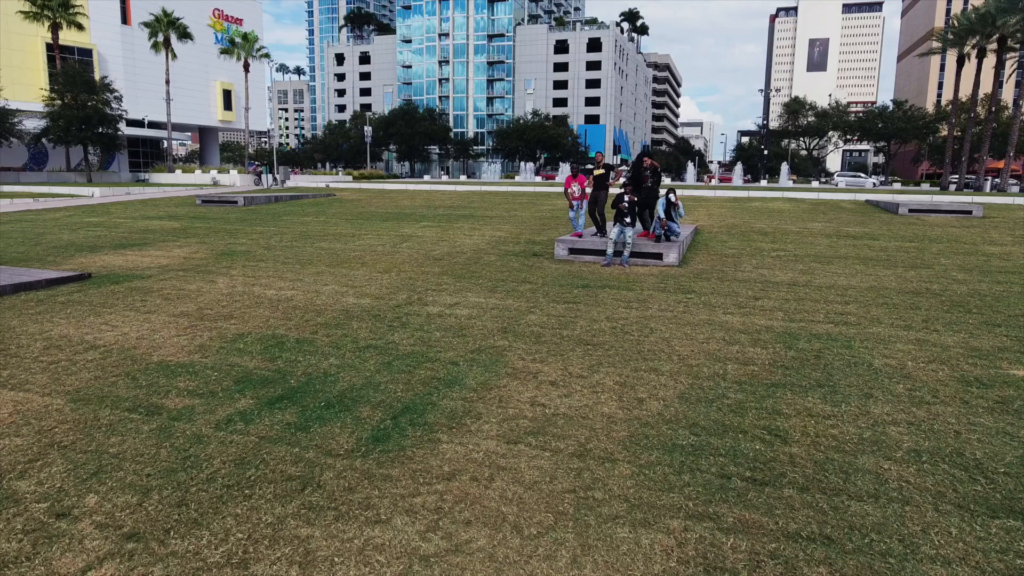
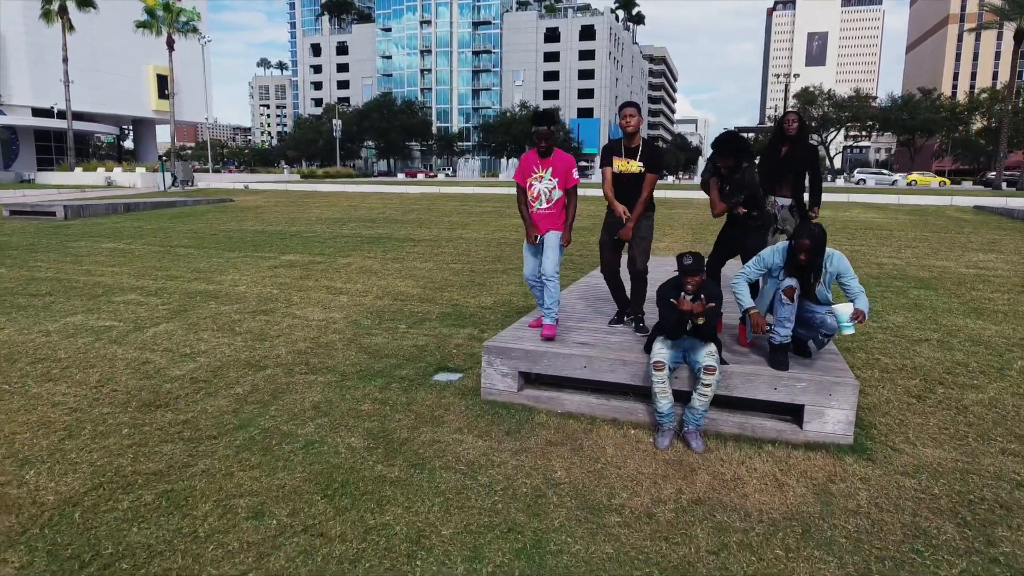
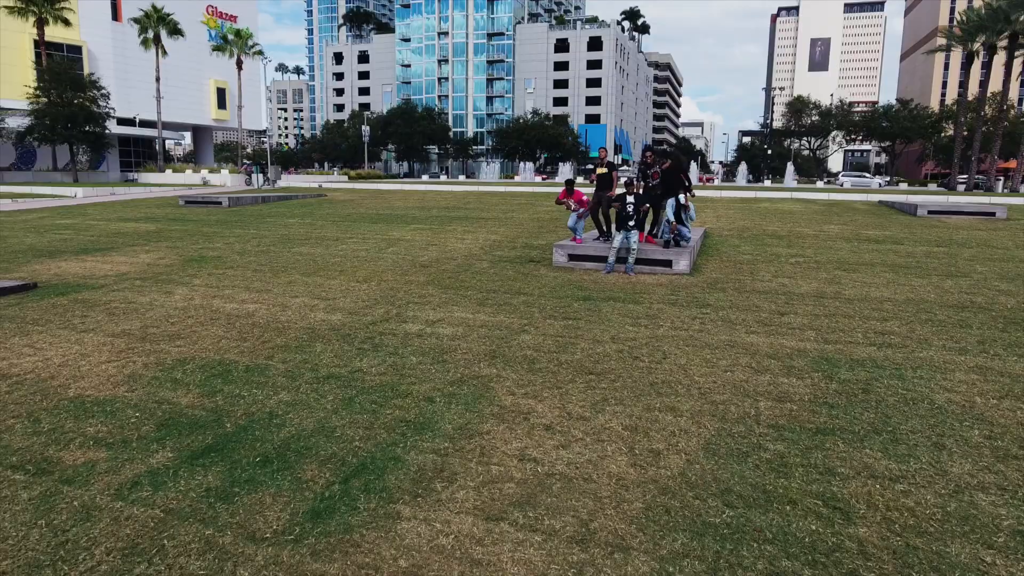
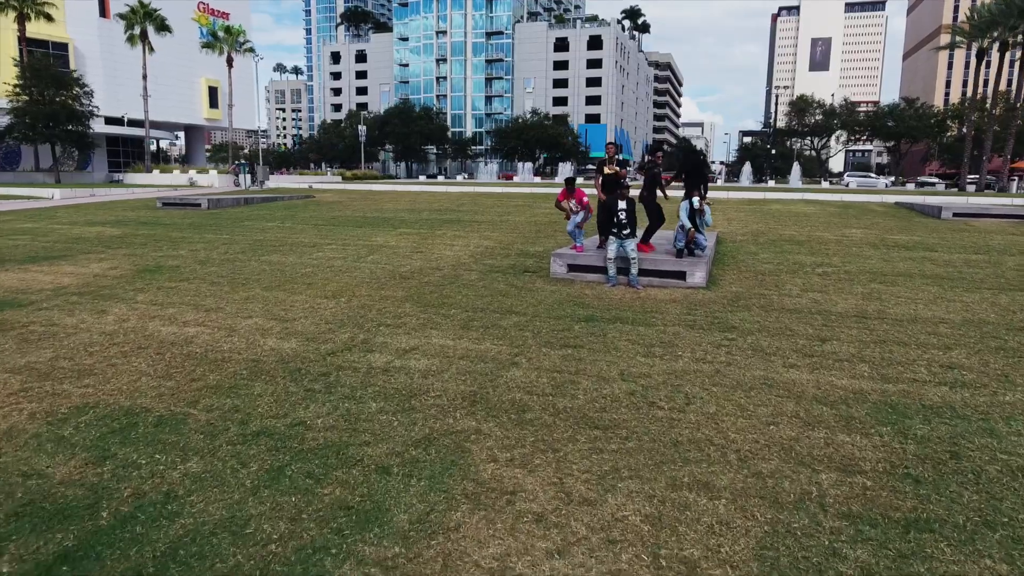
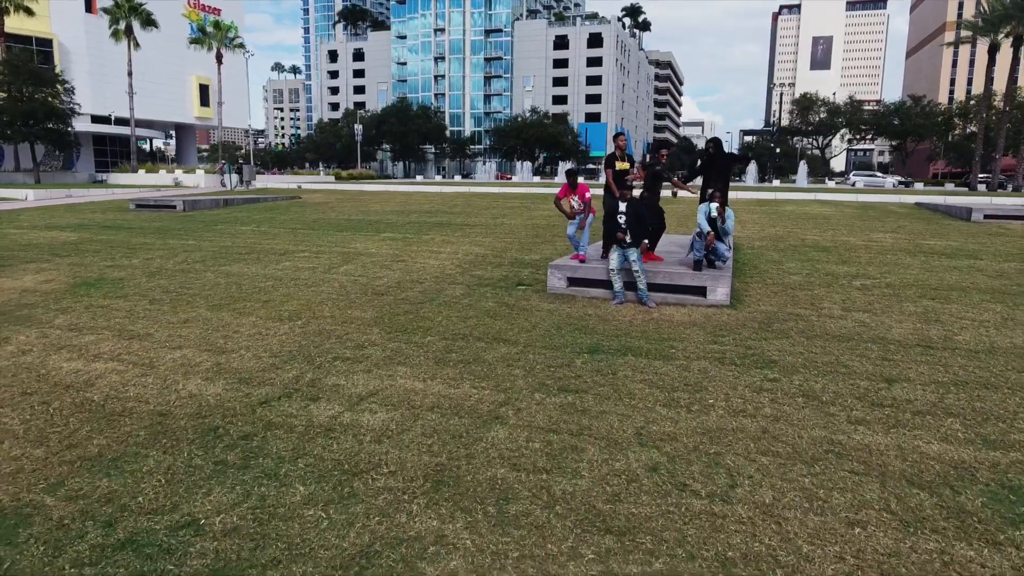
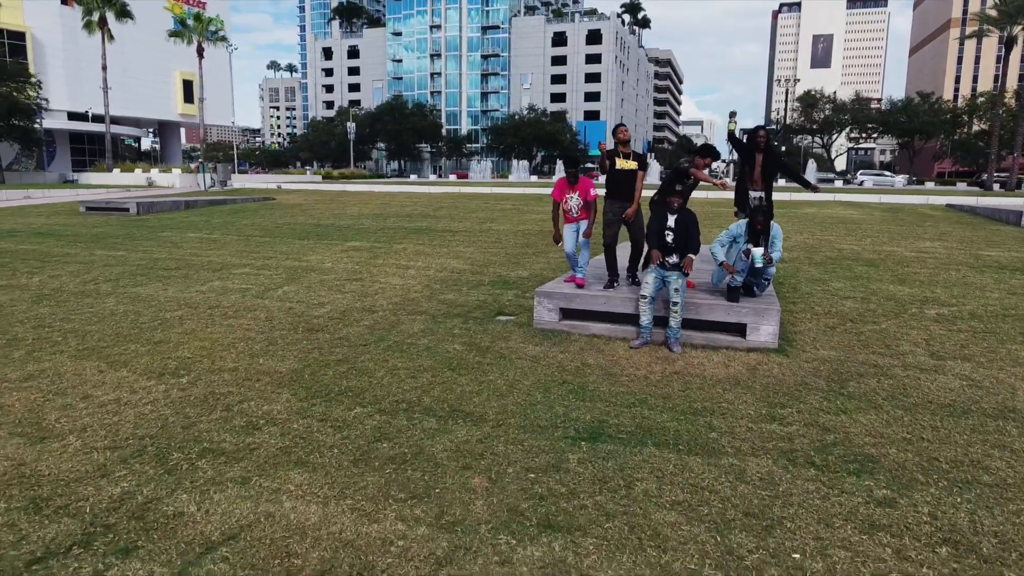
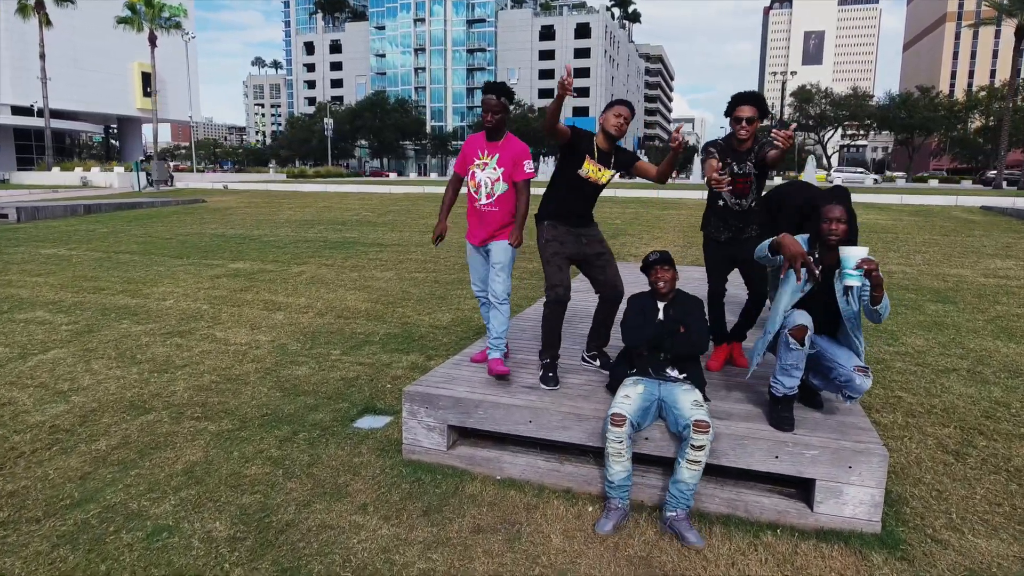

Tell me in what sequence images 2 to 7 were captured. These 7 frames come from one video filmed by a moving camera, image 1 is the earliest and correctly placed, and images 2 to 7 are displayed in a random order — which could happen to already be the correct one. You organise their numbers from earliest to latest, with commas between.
3, 4, 5, 6, 2, 7
